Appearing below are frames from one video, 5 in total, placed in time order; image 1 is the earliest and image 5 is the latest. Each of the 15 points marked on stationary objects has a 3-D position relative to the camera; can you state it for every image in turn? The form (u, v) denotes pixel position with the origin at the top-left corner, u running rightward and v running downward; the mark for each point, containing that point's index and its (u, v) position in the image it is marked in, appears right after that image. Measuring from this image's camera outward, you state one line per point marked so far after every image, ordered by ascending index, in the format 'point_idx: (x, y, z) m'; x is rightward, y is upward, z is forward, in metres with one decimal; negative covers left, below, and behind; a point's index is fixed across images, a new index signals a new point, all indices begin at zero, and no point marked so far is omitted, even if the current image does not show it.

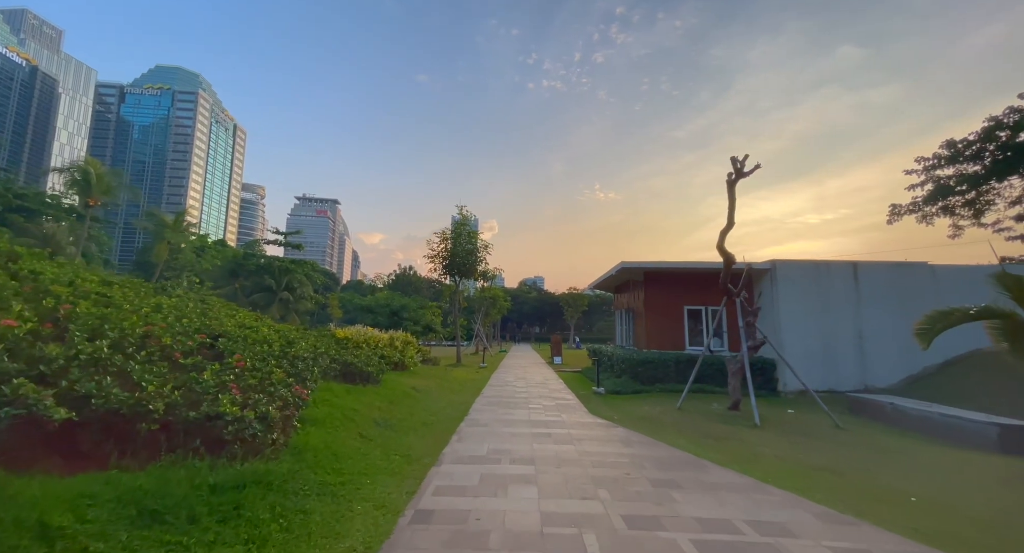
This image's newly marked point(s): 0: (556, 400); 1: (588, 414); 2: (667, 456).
0: (+1.0, -2.9, +10.6) m
1: (+1.5, -2.8, +9.0) m
2: (+2.1, -2.4, +6.1) m
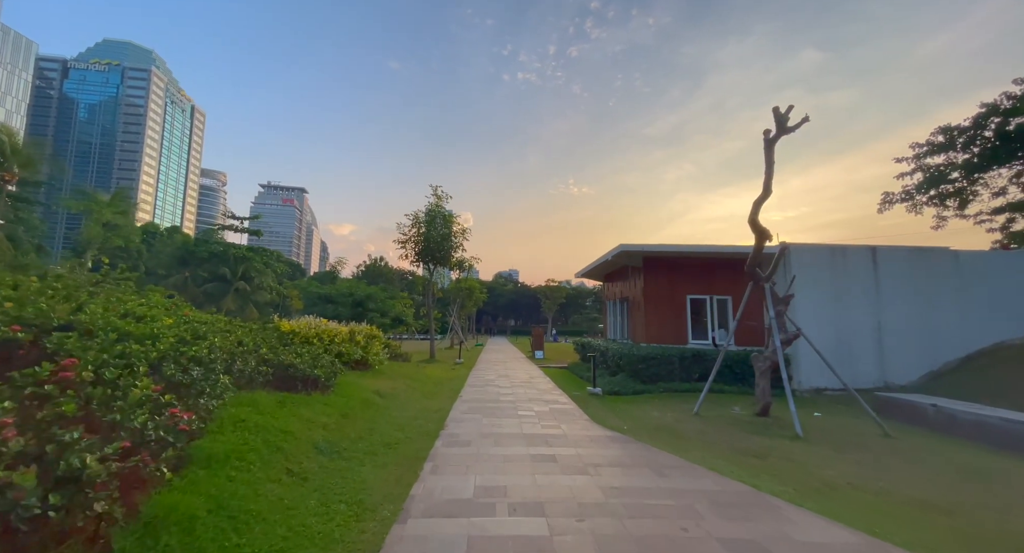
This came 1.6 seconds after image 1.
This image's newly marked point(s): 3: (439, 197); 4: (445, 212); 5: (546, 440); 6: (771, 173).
0: (+0.7, -2.6, +8.9) m
1: (+1.3, -2.4, +7.3) m
2: (+2.0, -2.1, +4.5) m
3: (-3.1, +3.3, +19.0) m
4: (-3.0, +2.8, +19.9) m
5: (+0.5, -2.3, +6.2) m
6: (+4.0, +1.6, +7.0) m
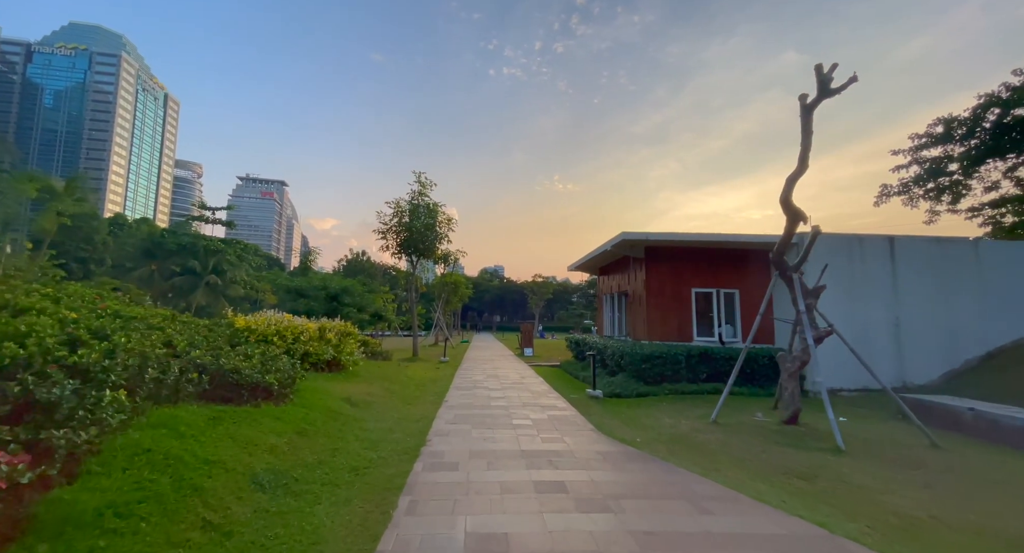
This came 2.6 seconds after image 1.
0: (+0.6, -2.4, +7.9) m
1: (+1.2, -2.2, +6.3) m
2: (+2.0, -2.0, +3.4) m
3: (-3.5, +3.6, +17.7) m
4: (-3.5, +3.1, +18.7) m
5: (+0.4, -2.1, +5.1) m
6: (+3.9, +1.8, +6.0) m
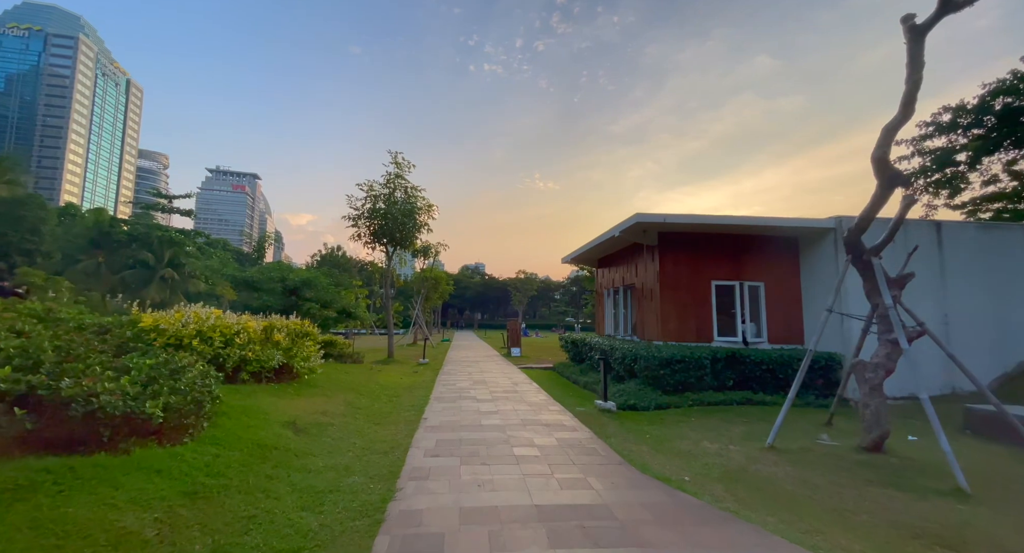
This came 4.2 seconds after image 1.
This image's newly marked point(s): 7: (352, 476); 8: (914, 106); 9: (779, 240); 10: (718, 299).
0: (+0.6, -2.2, +6.2) m
1: (+1.3, -2.0, +4.7) m
2: (+2.2, -1.8, +1.8) m
3: (-4.0, +3.9, +15.8) m
4: (-3.9, +3.4, +16.8) m
5: (+0.5, -1.9, +3.4) m
6: (+4.0, +1.9, +4.4) m
7: (-1.6, -1.9, +4.4) m
8: (+4.1, +1.7, +4.5) m
9: (+6.0, +0.8, +10.1) m
10: (+4.6, -0.5, +10.0) m
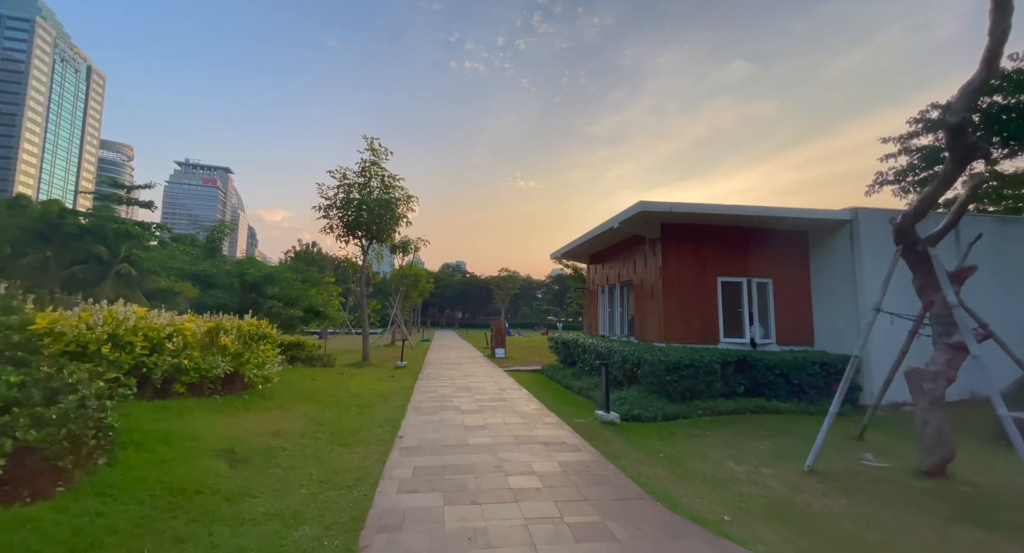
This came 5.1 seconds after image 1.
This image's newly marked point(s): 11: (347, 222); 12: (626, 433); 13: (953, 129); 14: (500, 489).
0: (+0.5, -2.1, +5.3) m
1: (+1.2, -2.0, +3.7) m
2: (+2.3, -1.7, +0.9) m
3: (-4.4, +4.0, +14.6) m
4: (-4.5, +3.5, +15.6) m
5: (+0.6, -1.8, +2.5) m
6: (+4.0, +2.0, +3.6) m
7: (-1.6, -1.8, +3.3) m
8: (+4.1, +1.8, +3.7) m
9: (+5.8, +0.9, +9.4) m
10: (+4.3, -0.4, +9.2) m
11: (-5.7, +1.9, +15.6) m
12: (+1.6, -2.2, +6.5) m
13: (+3.9, +1.3, +4.0) m
14: (-0.1, -2.0, +4.2) m
